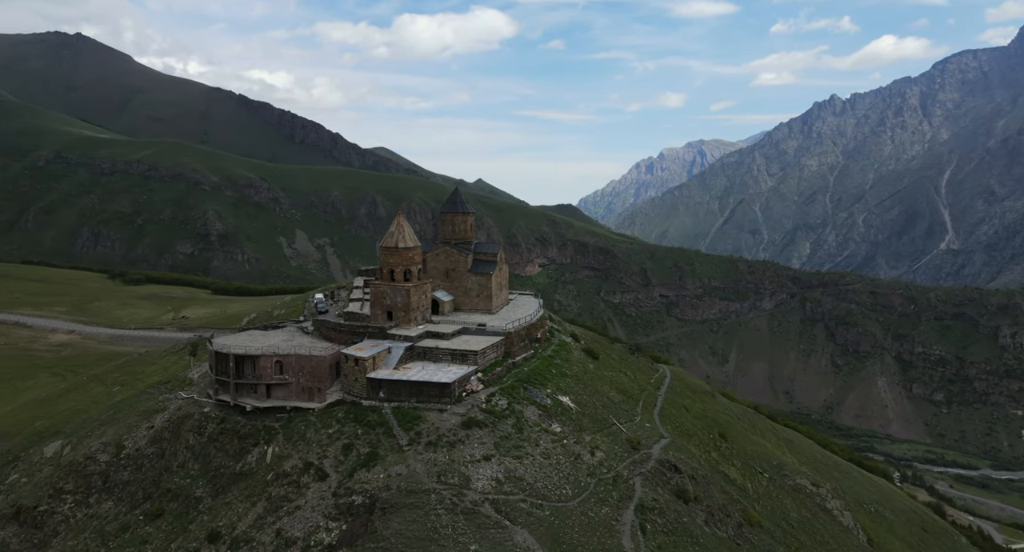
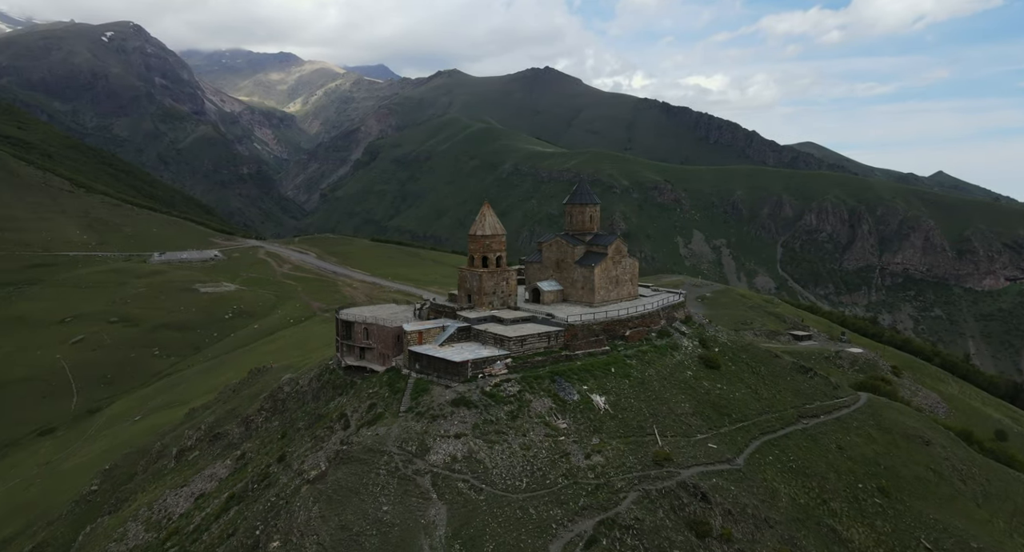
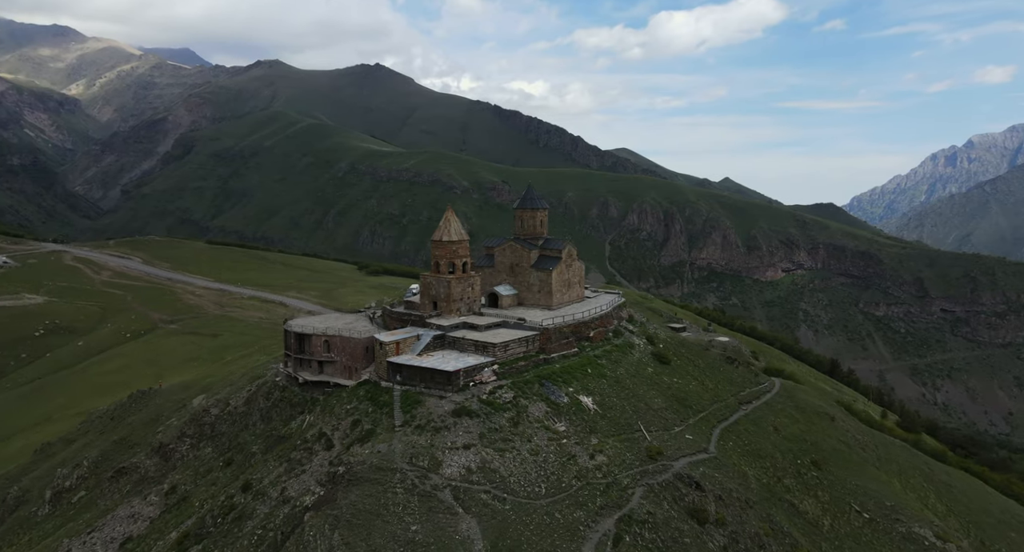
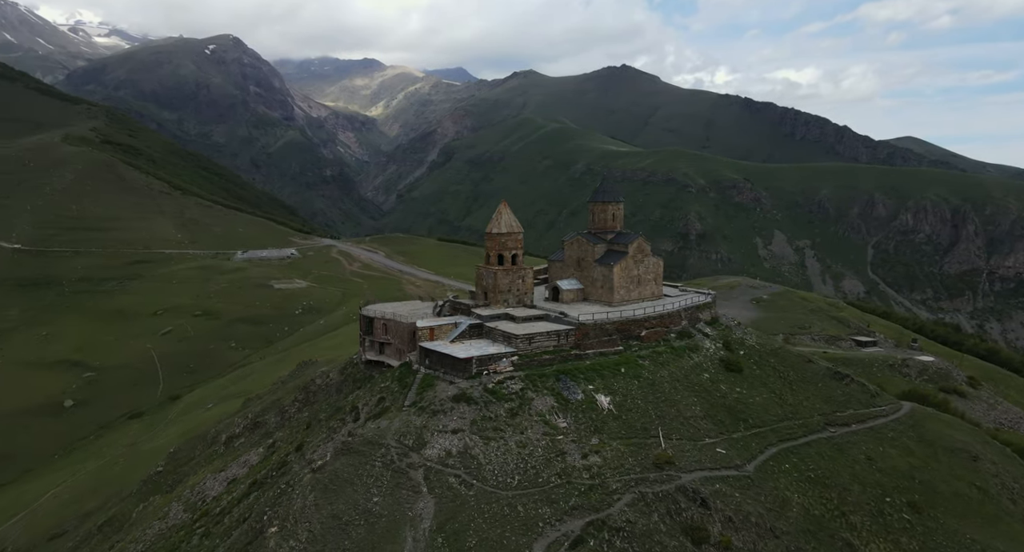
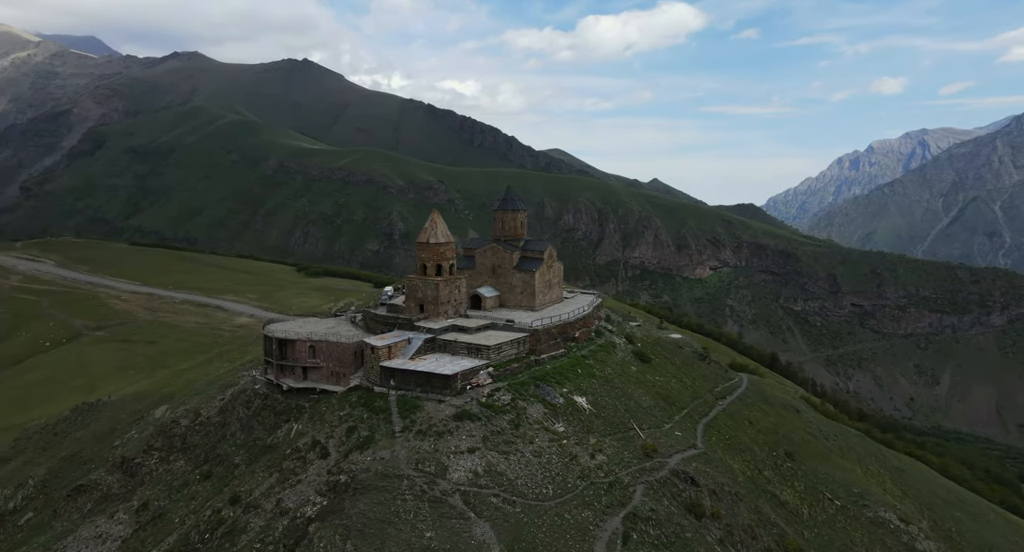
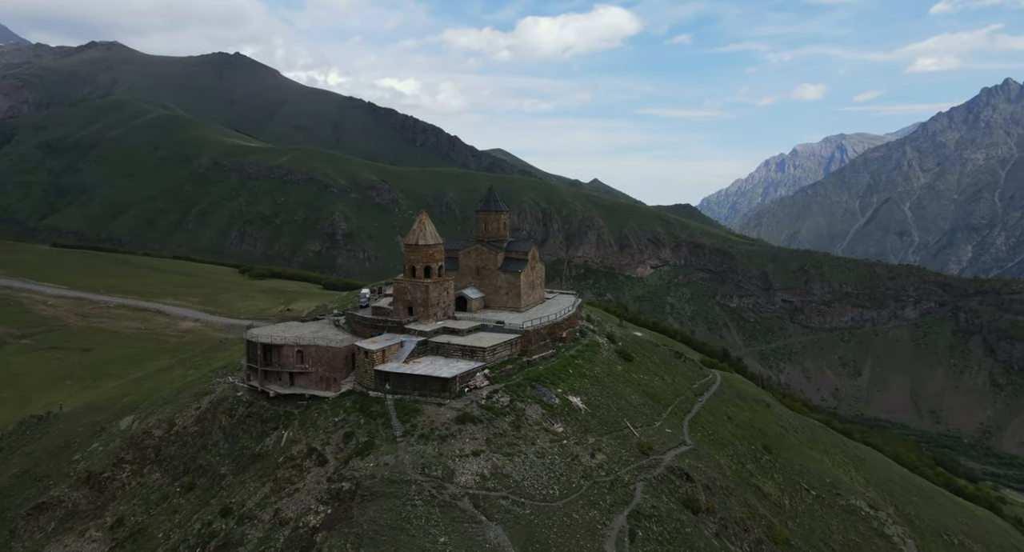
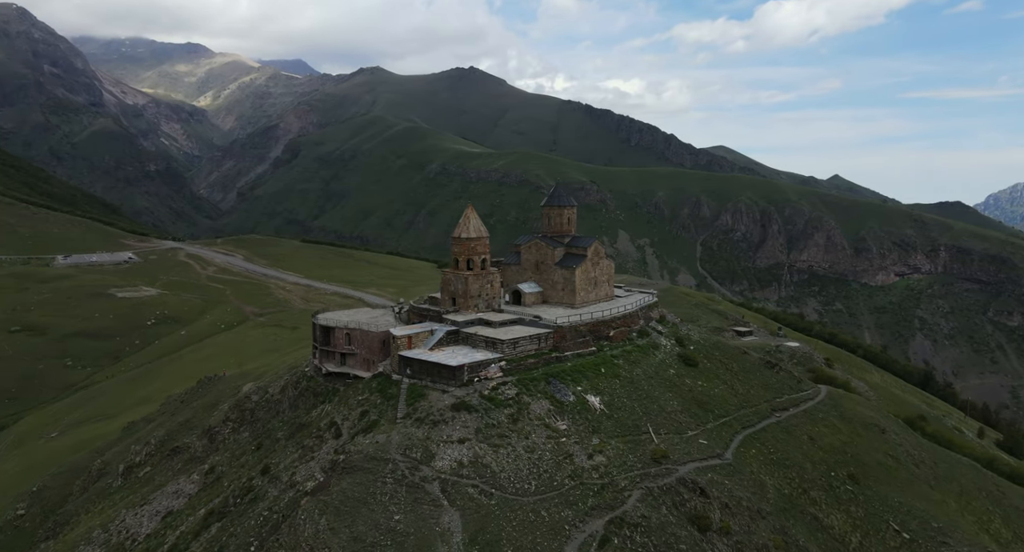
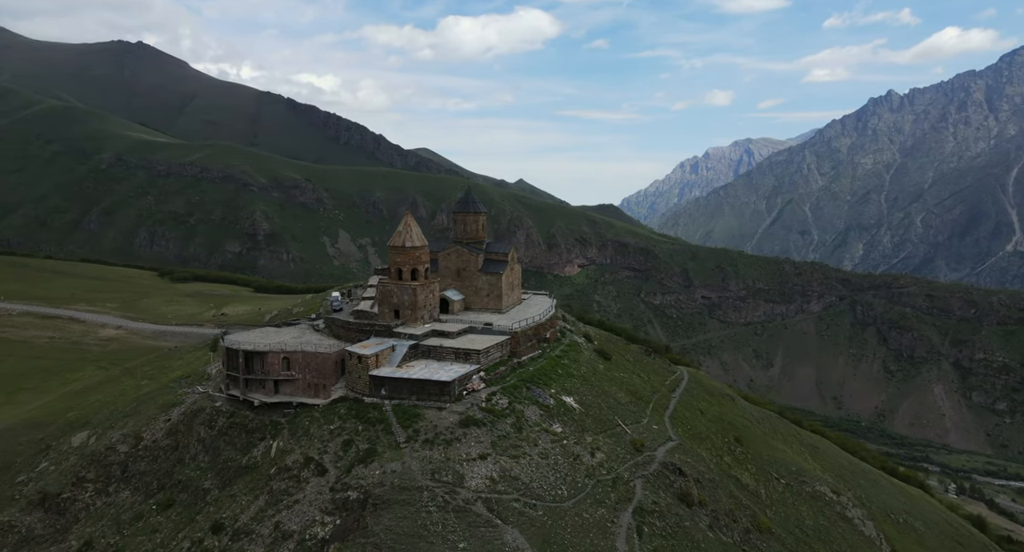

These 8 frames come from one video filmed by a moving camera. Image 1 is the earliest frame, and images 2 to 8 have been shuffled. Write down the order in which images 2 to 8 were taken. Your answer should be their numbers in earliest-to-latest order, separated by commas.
8, 6, 5, 3, 7, 2, 4
